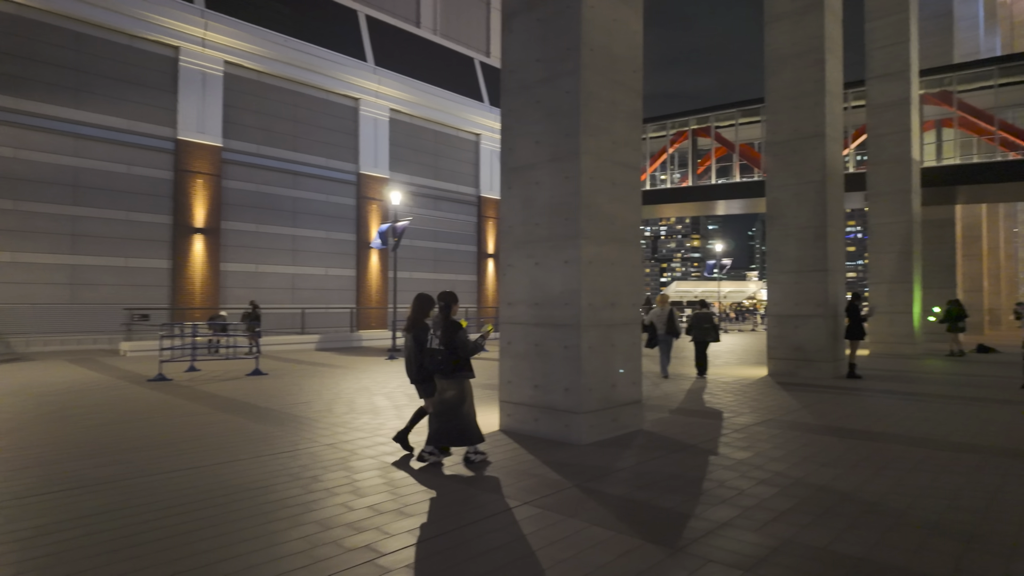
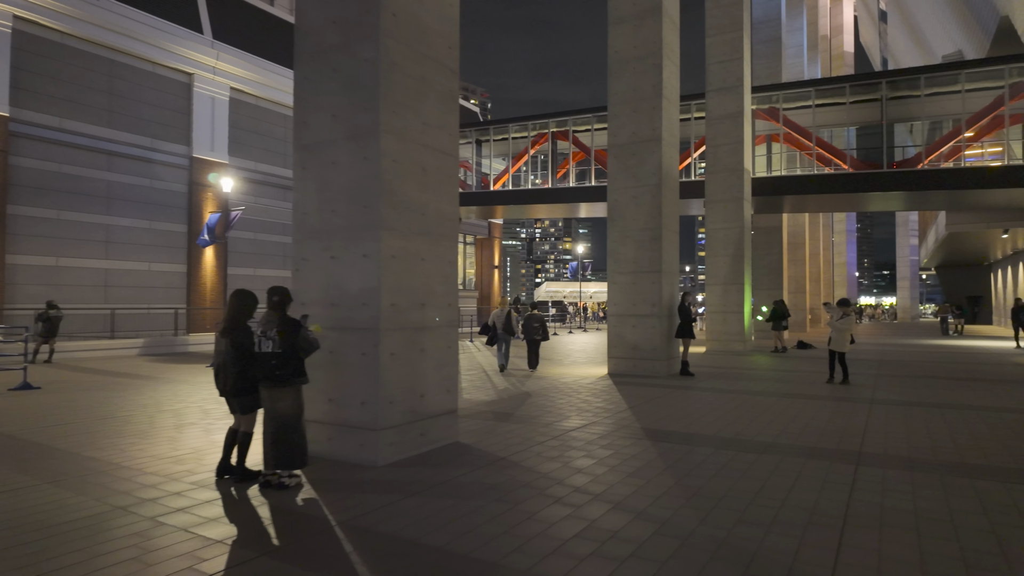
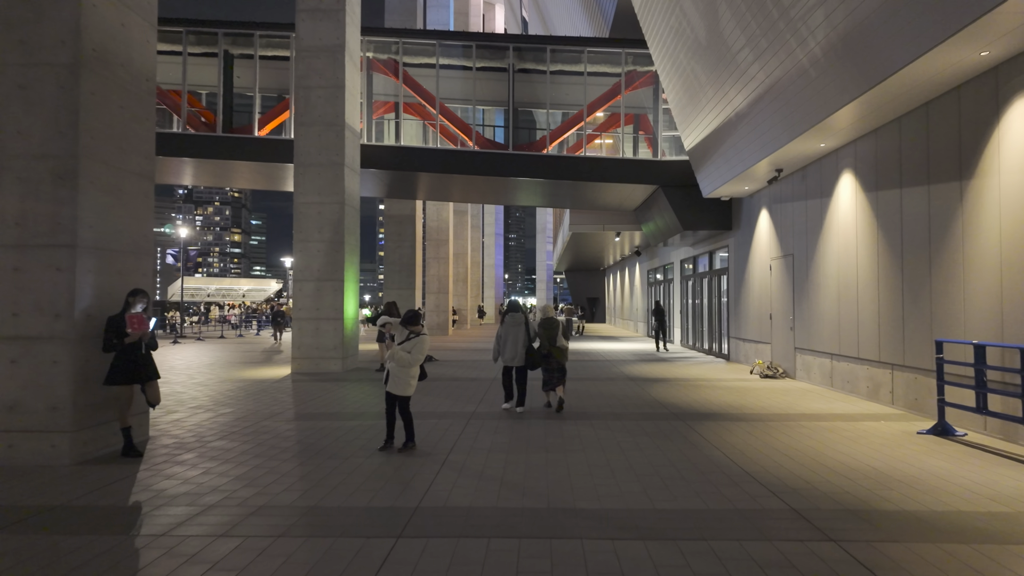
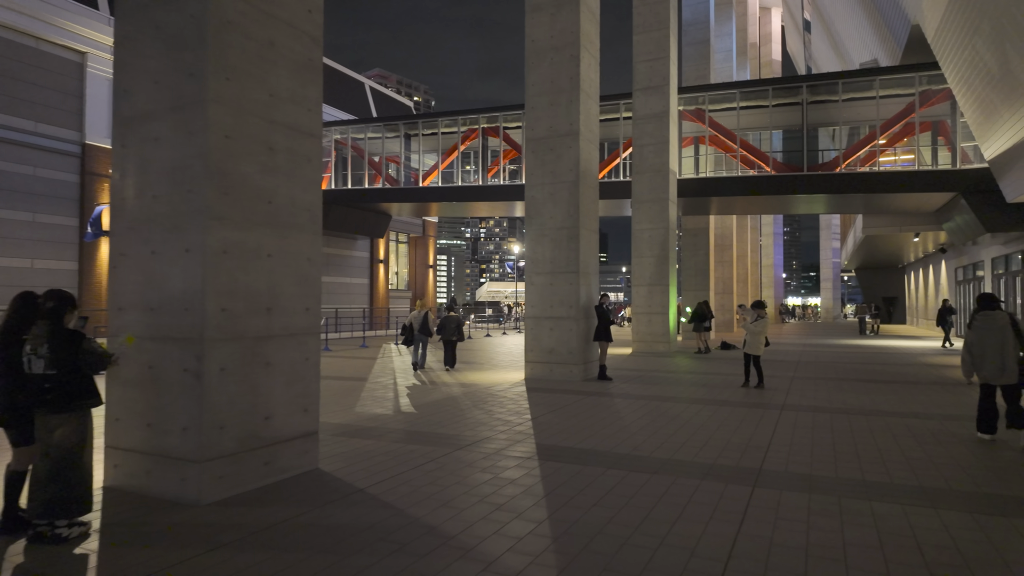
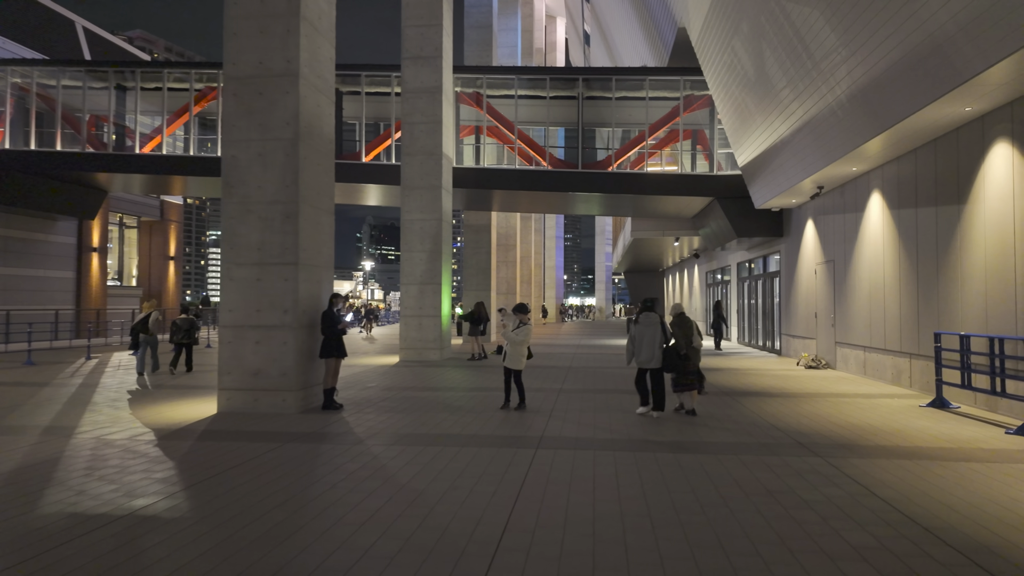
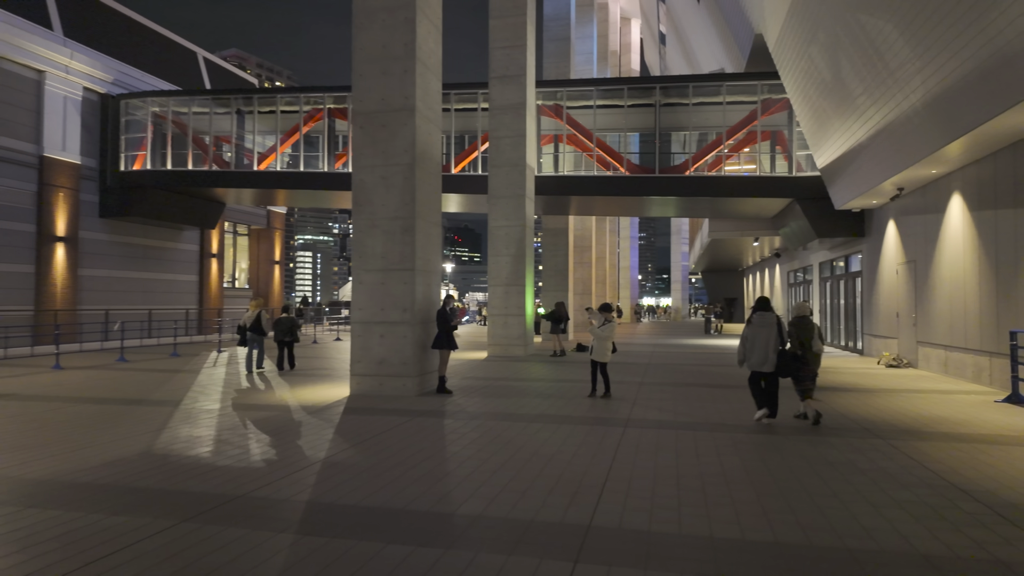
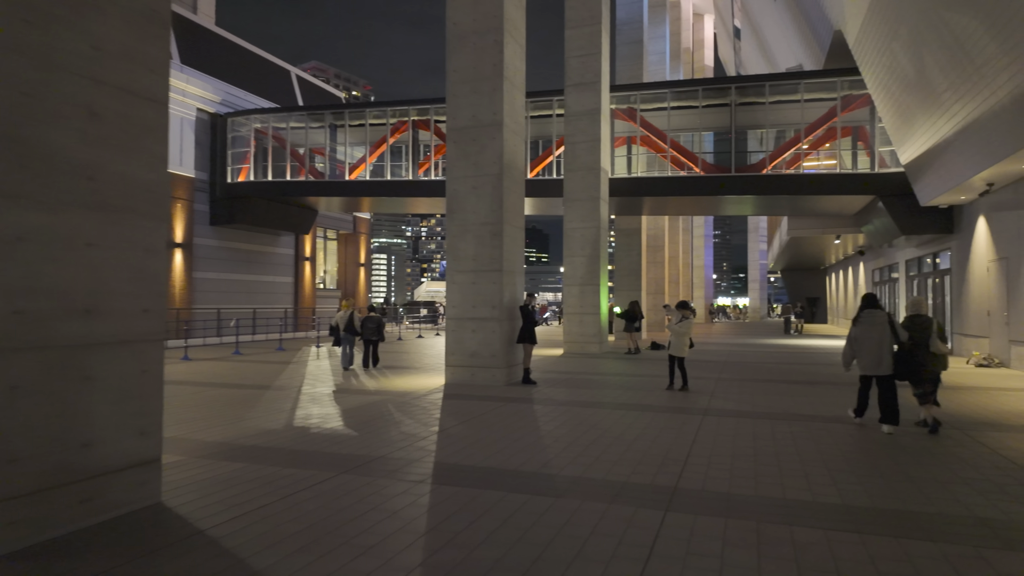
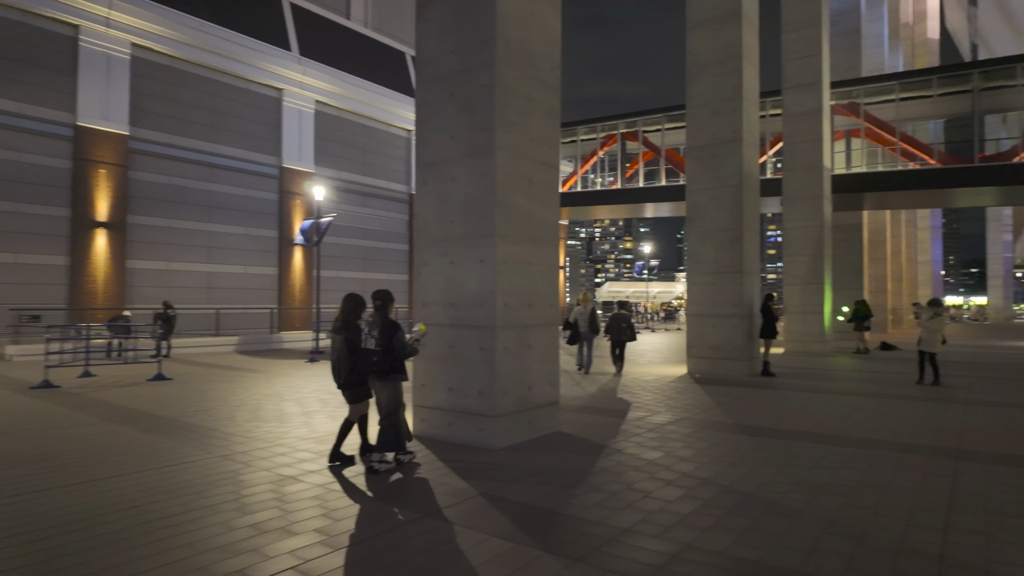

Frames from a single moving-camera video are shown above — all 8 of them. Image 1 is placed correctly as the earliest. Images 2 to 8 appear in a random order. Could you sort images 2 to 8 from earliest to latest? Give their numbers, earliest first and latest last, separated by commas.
8, 2, 4, 7, 6, 5, 3
